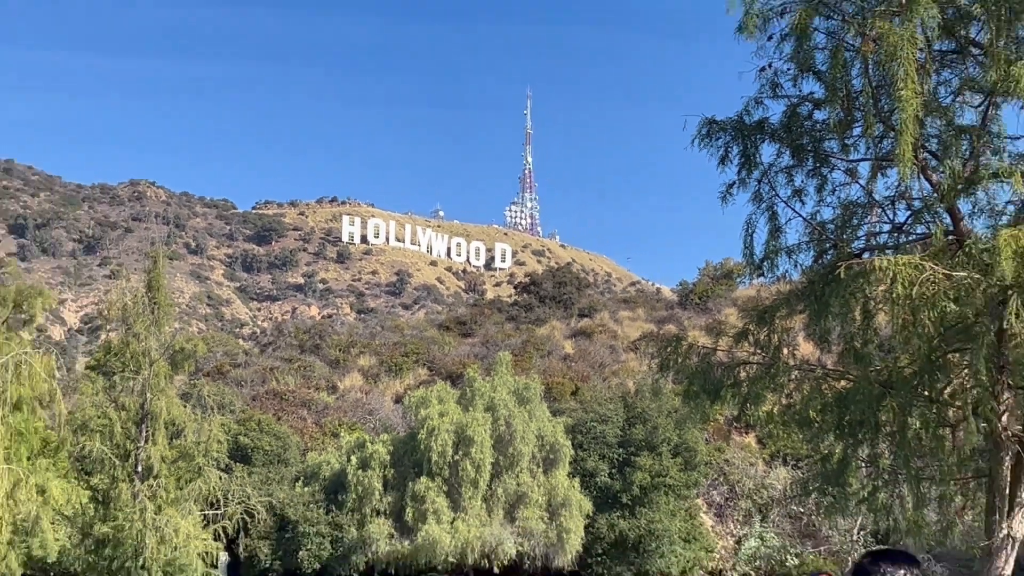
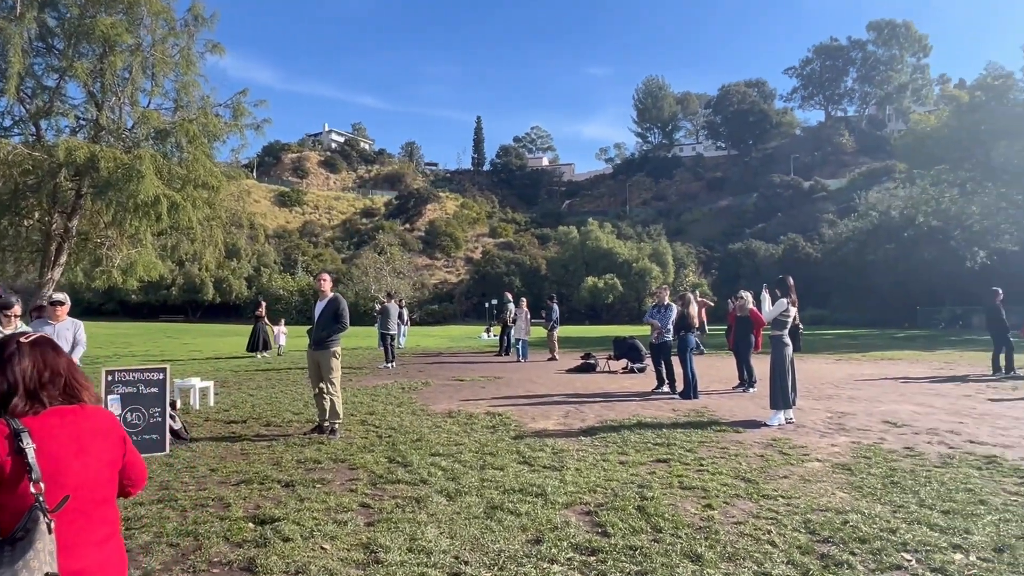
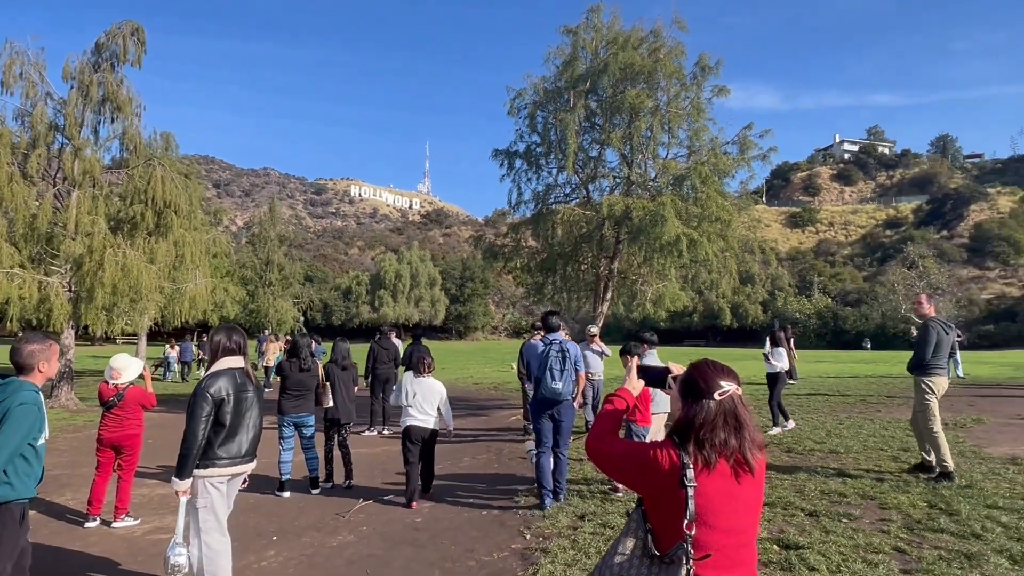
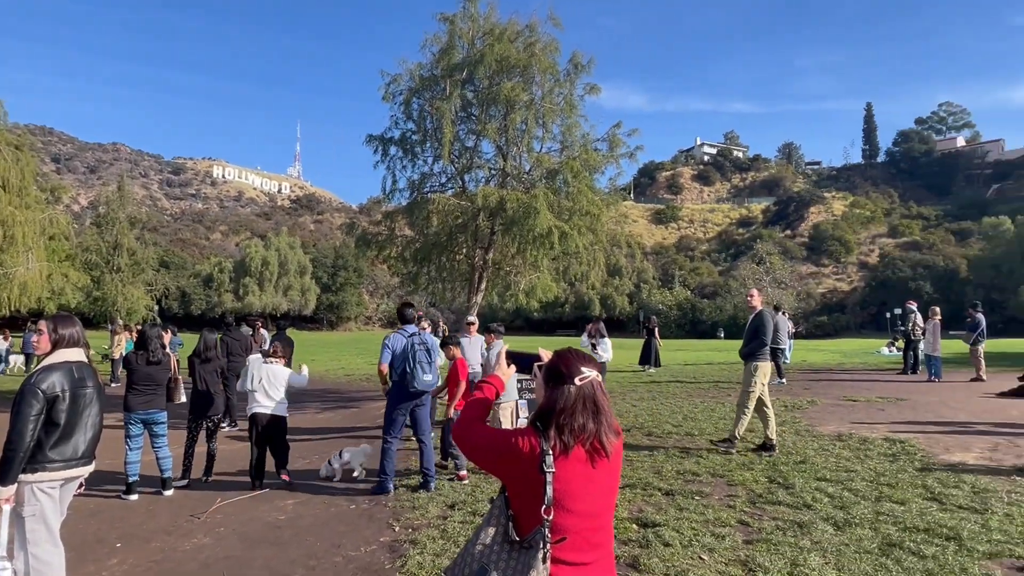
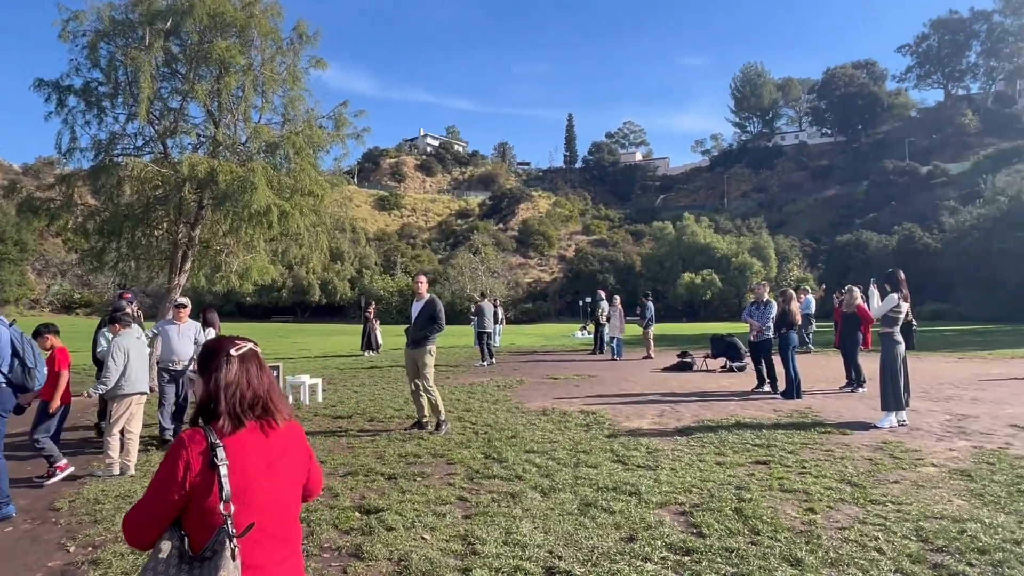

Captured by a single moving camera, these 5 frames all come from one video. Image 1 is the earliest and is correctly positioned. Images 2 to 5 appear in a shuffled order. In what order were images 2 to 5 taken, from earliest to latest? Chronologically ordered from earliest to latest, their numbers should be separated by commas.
3, 4, 5, 2
